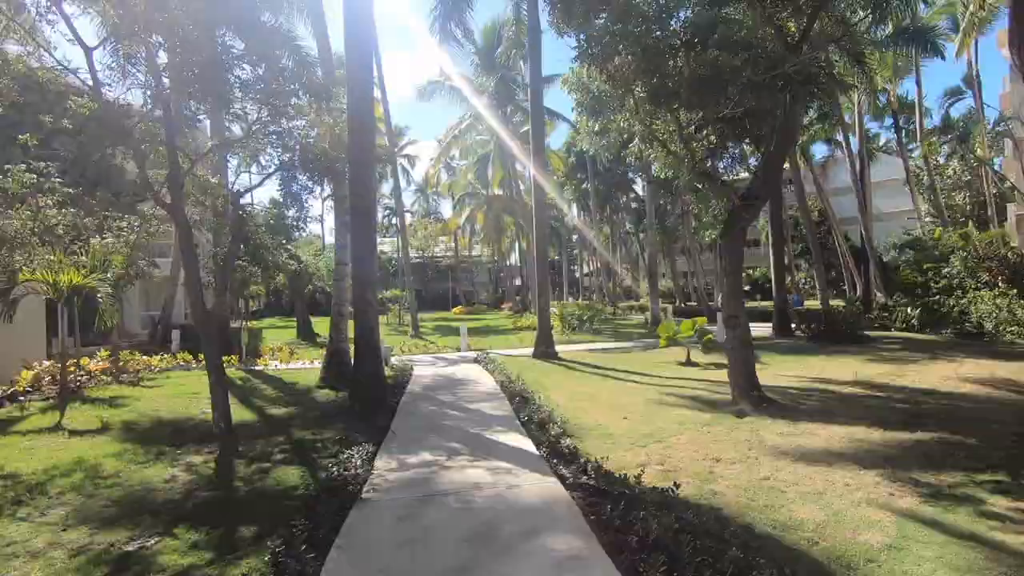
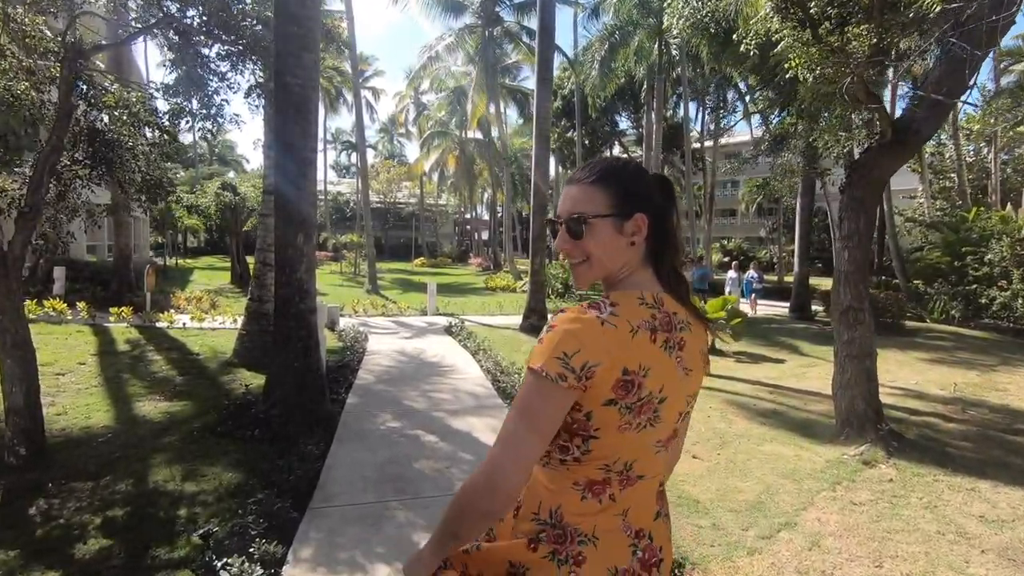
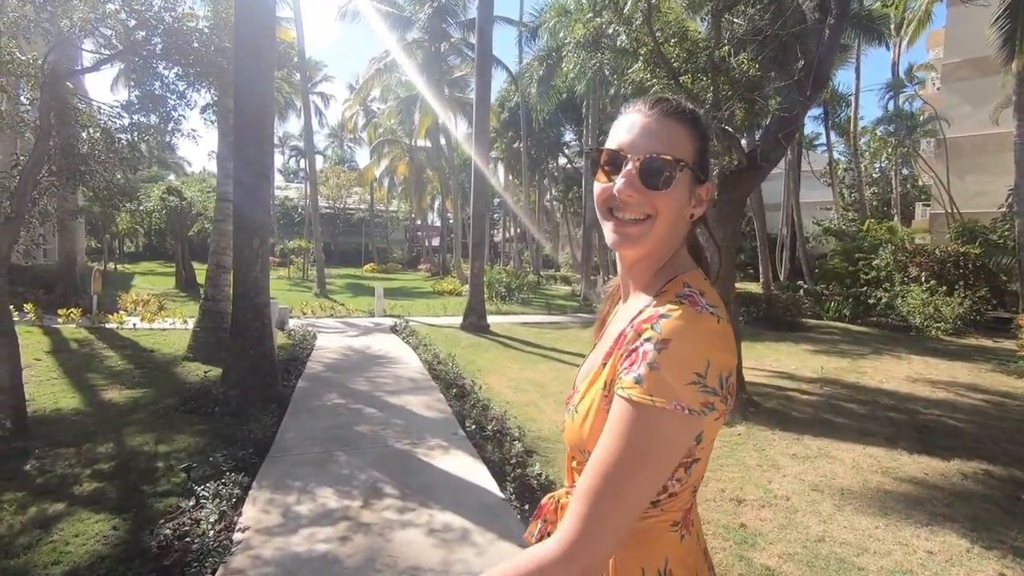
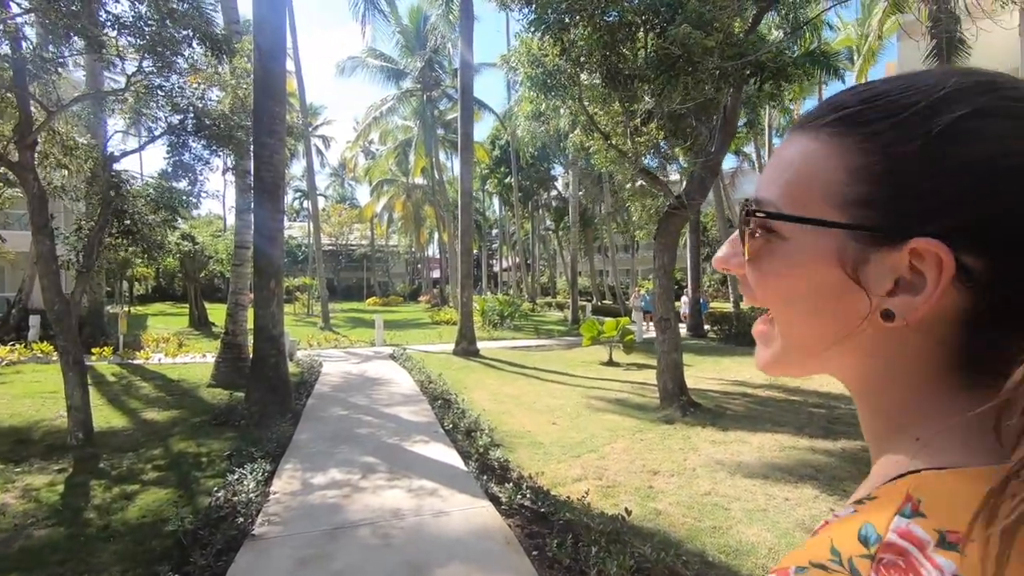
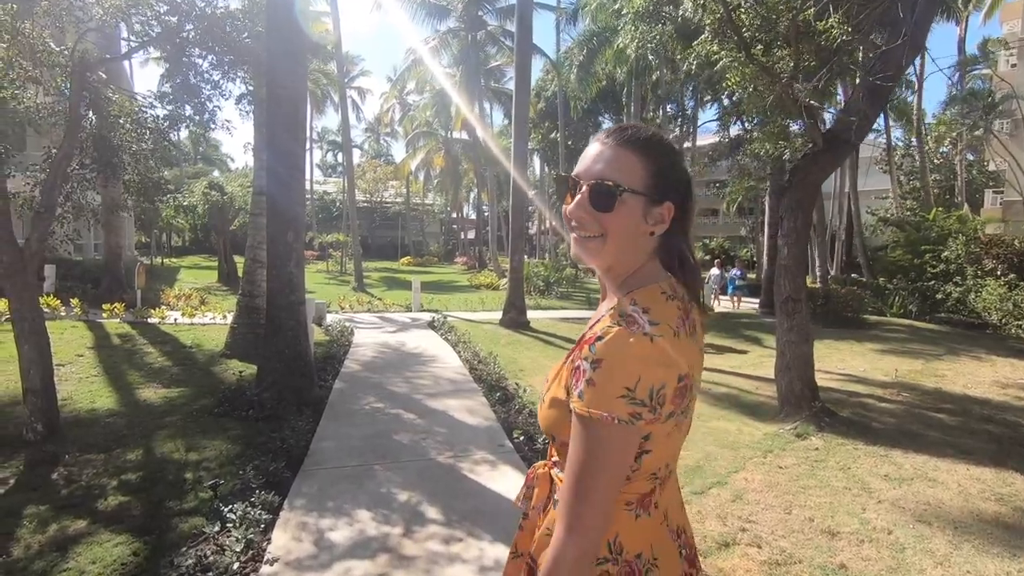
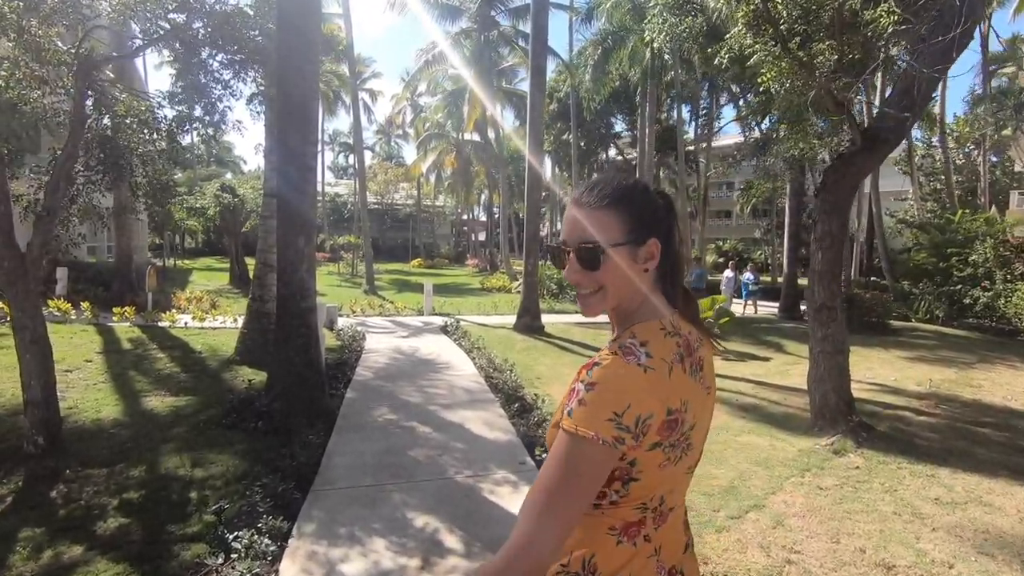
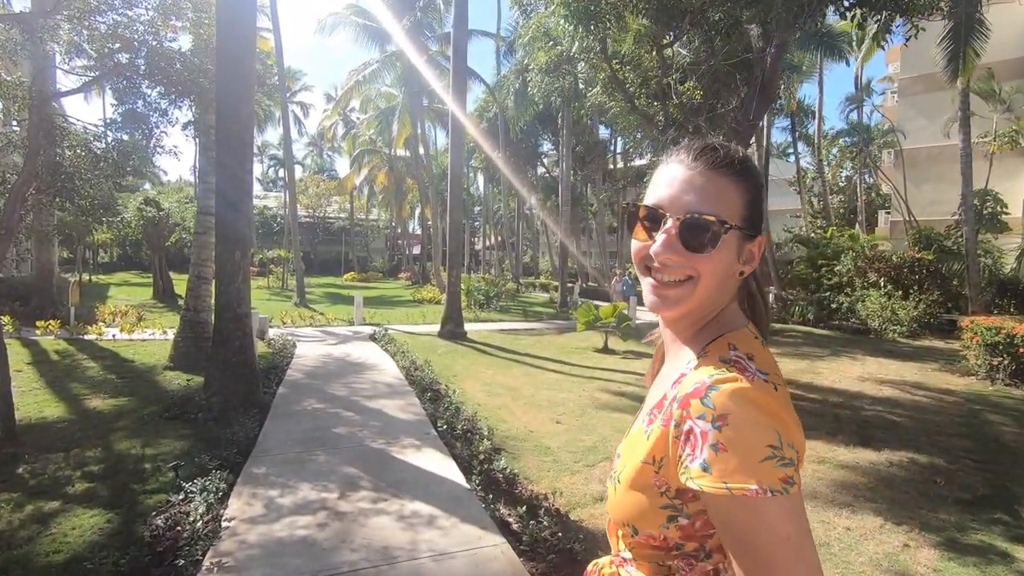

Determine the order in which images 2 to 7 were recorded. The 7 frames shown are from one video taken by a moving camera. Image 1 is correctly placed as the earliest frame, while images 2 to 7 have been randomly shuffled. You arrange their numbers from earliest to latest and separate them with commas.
4, 7, 3, 5, 6, 2
